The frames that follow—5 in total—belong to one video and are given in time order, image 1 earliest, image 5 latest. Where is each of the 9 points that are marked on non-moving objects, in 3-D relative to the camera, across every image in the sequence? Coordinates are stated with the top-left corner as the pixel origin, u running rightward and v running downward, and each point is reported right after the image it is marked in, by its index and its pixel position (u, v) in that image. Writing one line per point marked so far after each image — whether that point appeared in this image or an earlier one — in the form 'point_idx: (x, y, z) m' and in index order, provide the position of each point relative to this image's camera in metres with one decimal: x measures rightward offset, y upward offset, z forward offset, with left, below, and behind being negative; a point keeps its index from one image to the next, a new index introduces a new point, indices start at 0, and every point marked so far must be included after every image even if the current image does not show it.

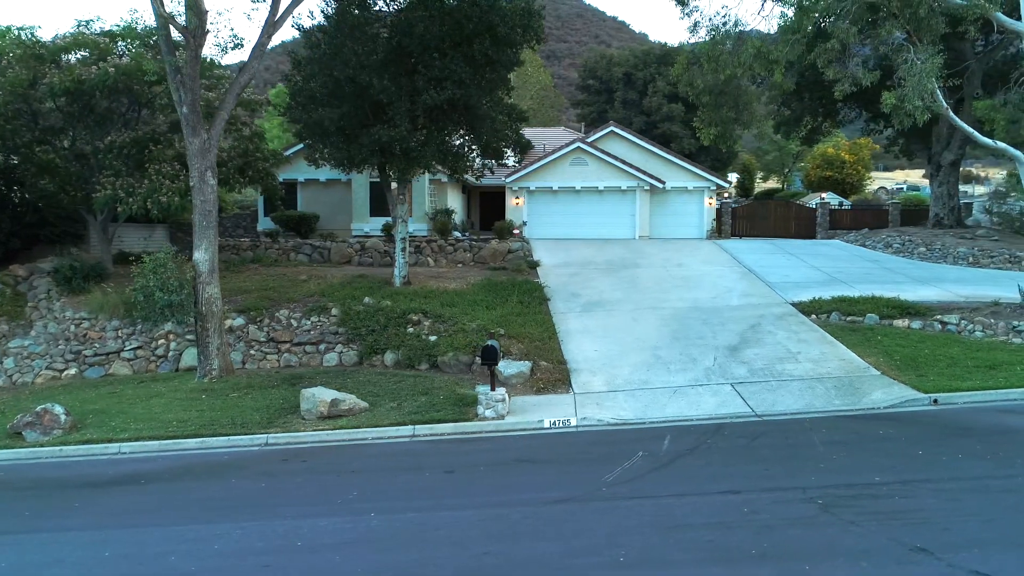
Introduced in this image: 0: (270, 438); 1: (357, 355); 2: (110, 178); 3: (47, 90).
0: (-3.3, -2.0, +10.4) m
1: (-2.9, -1.3, +14.5) m
2: (-9.4, +2.5, +17.8) m
3: (-10.0, +4.3, +16.7) m
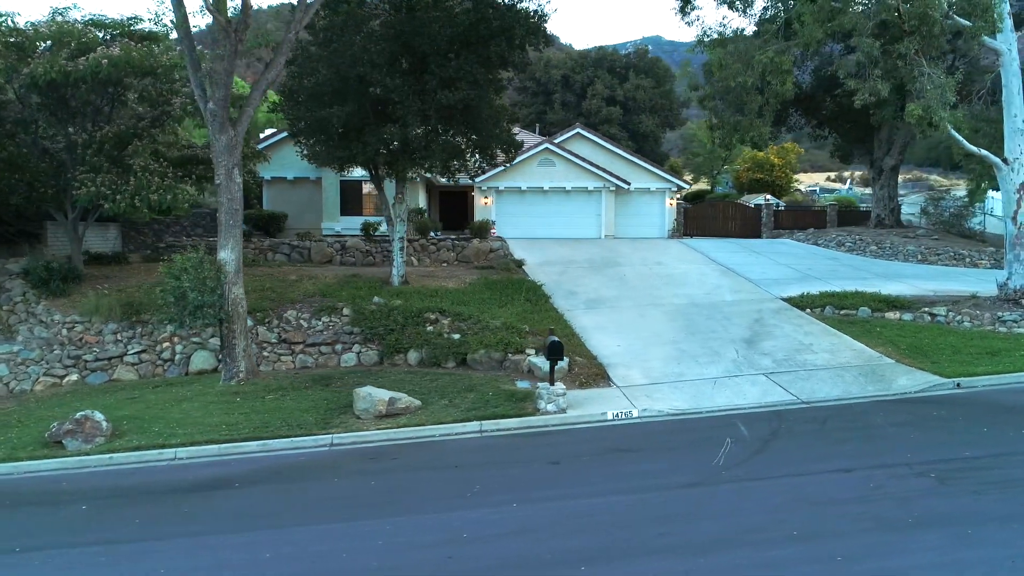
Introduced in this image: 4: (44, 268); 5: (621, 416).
0: (-2.4, -2.0, +10.3) m
1: (-2.5, -1.3, +14.5) m
2: (-9.3, +2.5, +17.0) m
3: (-9.9, +4.3, +15.8) m
4: (-10.0, +0.4, +16.5) m
5: (+1.5, -1.8, +10.6) m
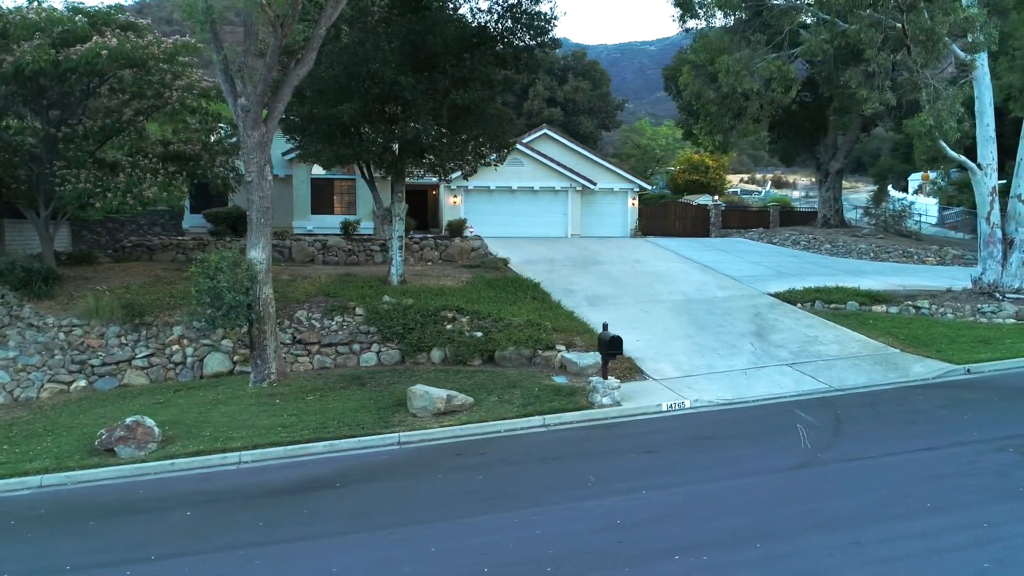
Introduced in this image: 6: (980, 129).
0: (-1.5, -2.0, +10.4) m
1: (-2.1, -1.2, +14.4) m
2: (-9.2, +2.4, +16.1) m
3: (-9.7, +4.3, +14.9) m
4: (-9.8, +0.4, +15.5) m
5: (+2.3, -1.7, +11.1) m
6: (+9.5, +3.2, +15.6) m
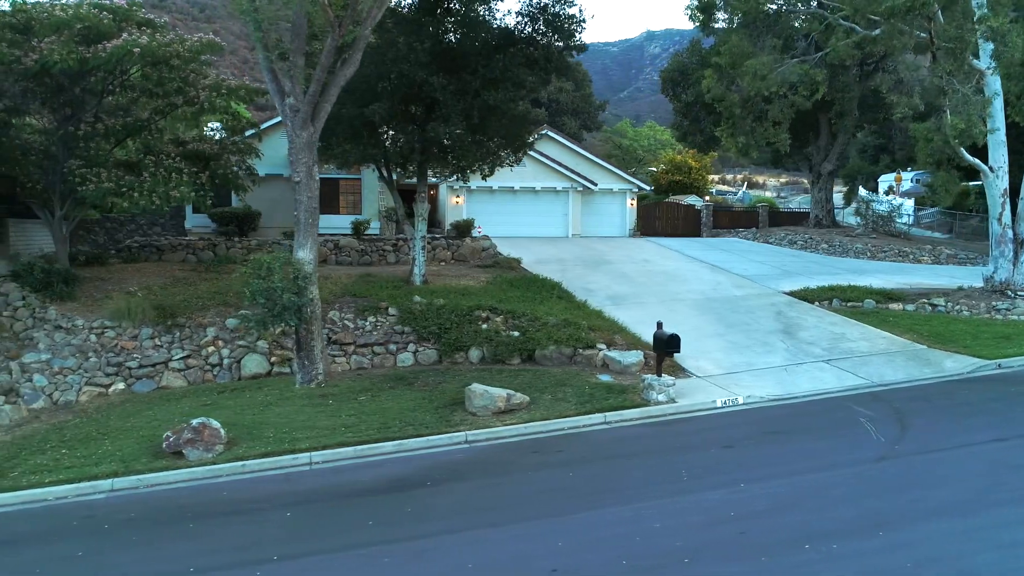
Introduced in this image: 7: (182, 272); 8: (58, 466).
0: (-0.6, -2.0, +10.5) m
1: (-1.4, -1.2, +14.5) m
2: (-8.6, +2.4, +15.8) m
3: (-9.0, +4.2, +14.6) m
4: (-9.2, +0.4, +15.2) m
5: (+3.2, -1.7, +11.3) m
6: (+10.1, +3.3, +16.3) m
7: (-7.7, +0.4, +18.0) m
8: (-5.8, -2.3, +9.8) m
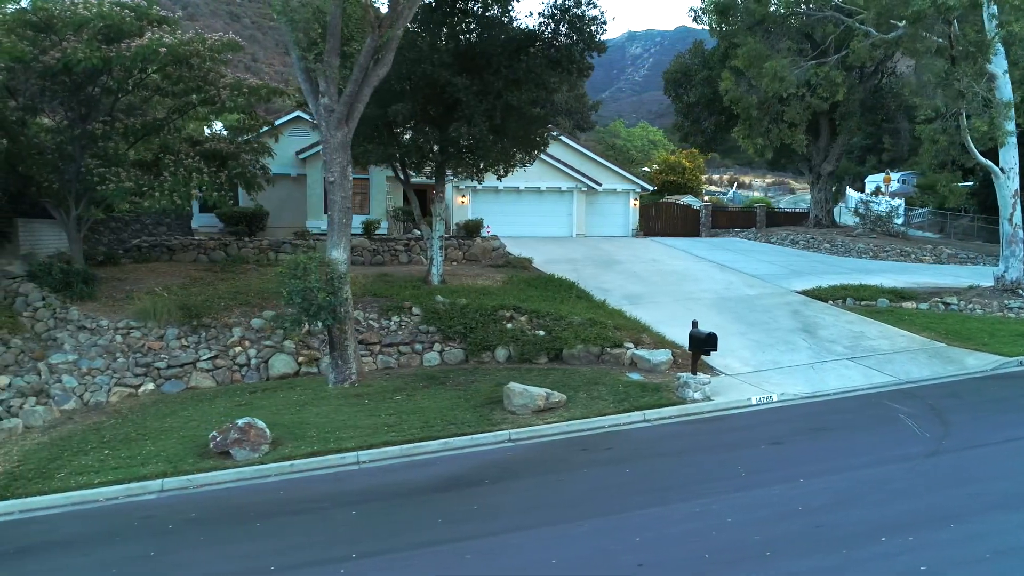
0: (0.0, -2.0, +10.5) m
1: (-0.9, -1.2, +14.6) m
2: (-8.2, +2.4, +15.7) m
3: (-8.5, +4.2, +14.4) m
4: (-8.7, +0.4, +15.1) m
5: (+3.8, -1.7, +11.5) m
6: (+10.5, +3.3, +16.6) m
7: (-7.3, +0.4, +17.9) m
8: (-5.2, -2.3, +9.8) m
